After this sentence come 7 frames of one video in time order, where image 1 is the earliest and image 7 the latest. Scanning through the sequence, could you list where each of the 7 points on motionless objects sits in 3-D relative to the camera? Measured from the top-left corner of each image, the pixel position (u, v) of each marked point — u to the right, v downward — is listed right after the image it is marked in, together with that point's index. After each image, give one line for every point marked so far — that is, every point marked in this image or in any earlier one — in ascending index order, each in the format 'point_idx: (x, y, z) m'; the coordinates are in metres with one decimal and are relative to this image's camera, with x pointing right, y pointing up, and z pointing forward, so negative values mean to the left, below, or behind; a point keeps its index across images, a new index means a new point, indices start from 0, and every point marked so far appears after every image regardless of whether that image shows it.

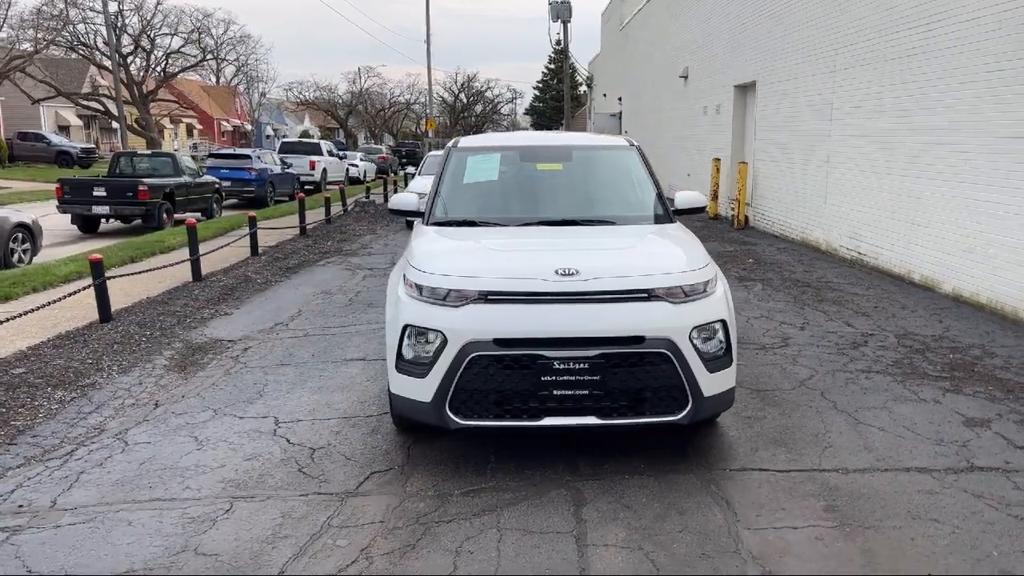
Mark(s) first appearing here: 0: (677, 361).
0: (+0.8, -0.4, +4.0) m
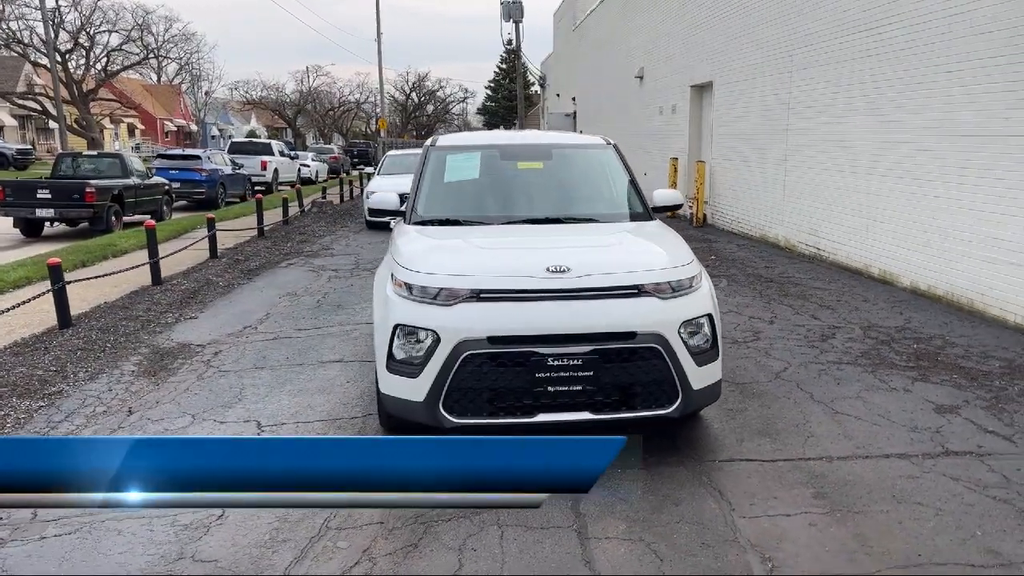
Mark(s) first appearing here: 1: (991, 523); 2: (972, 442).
0: (+0.8, -0.3, +4.0) m
1: (+2.1, -1.0, +3.4) m
2: (+2.5, -0.8, +4.3) m
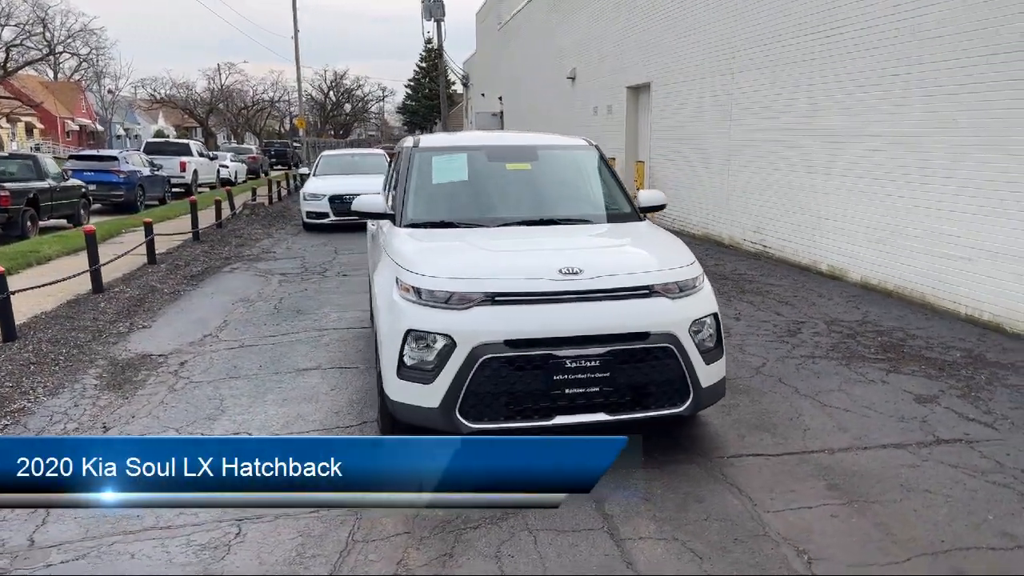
0: (+0.9, -0.3, +4.1) m
1: (+2.2, -1.0, +3.6) m
2: (+2.5, -0.8, +4.5) m
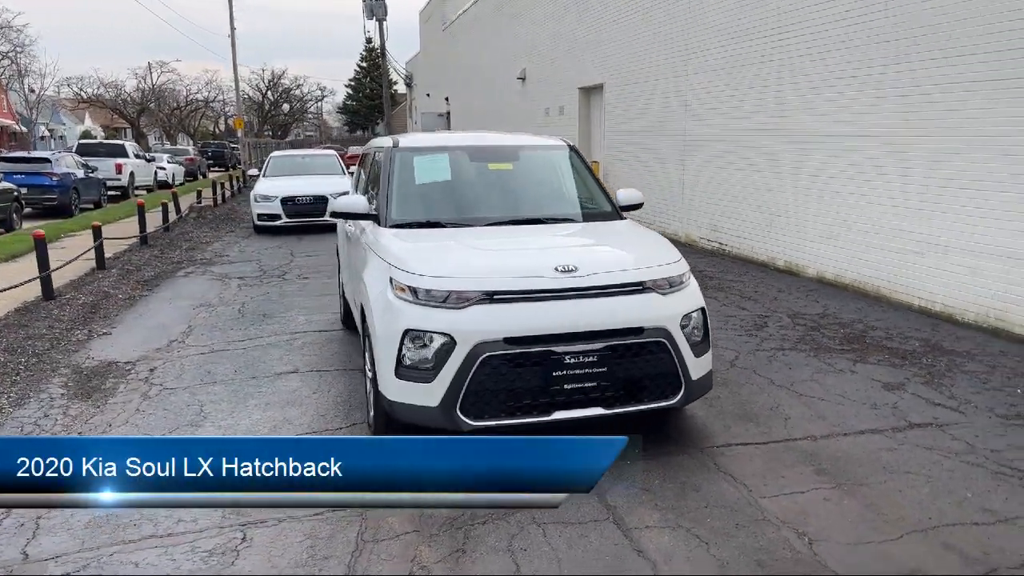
0: (+0.8, -0.3, +4.2) m
1: (+2.2, -0.9, +3.8) m
2: (+2.5, -0.8, +4.8) m
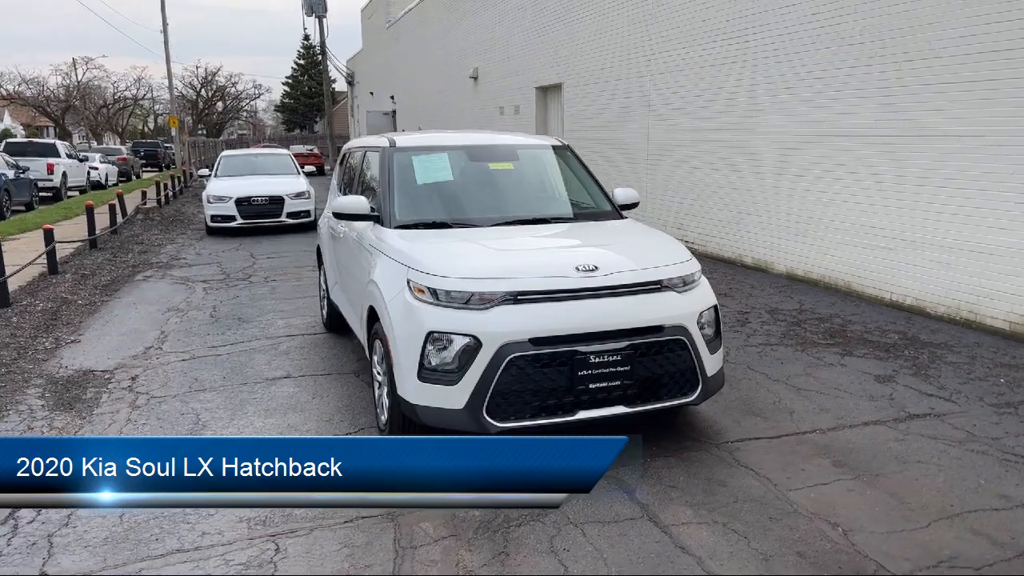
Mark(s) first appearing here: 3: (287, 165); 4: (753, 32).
0: (+0.9, -0.3, +4.2) m
1: (+2.4, -0.9, +4.0) m
2: (+2.6, -0.7, +4.9) m
3: (-4.7, +2.6, +16.8) m
4: (+2.8, +3.0, +9.4) m
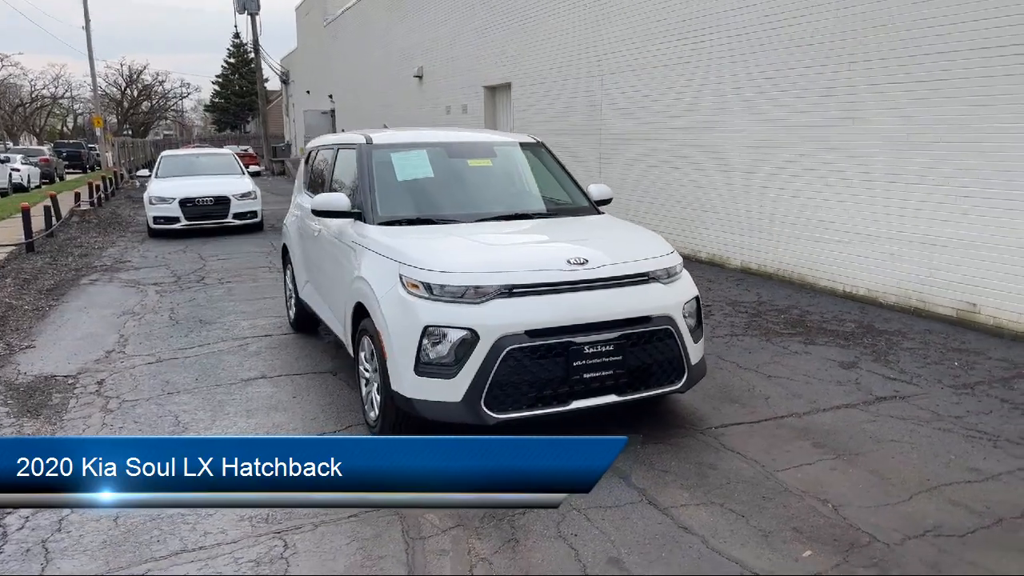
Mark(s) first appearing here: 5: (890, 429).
0: (+0.9, -0.3, +4.4) m
1: (+2.4, -0.8, +4.2) m
2: (+2.5, -0.7, +5.2) m
3: (-5.8, +2.5, +16.4) m
4: (+2.3, +3.1, +9.6) m
5: (+2.1, -0.8, +4.5) m
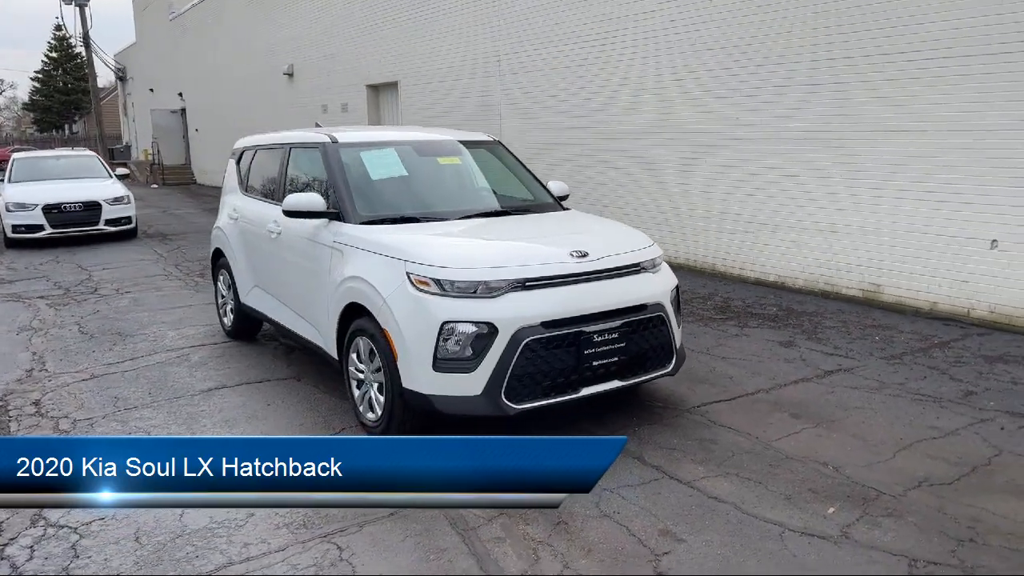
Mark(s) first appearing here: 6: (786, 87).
0: (+0.9, -0.2, +4.6) m
1: (+2.4, -0.7, +4.8) m
2: (+2.3, -0.5, +5.7) m
3: (-8.0, +2.3, +15.2) m
4: (+1.2, +3.2, +10.1) m
5: (+2.1, -0.7, +5.0) m
6: (+2.7, +2.0, +8.1) m
